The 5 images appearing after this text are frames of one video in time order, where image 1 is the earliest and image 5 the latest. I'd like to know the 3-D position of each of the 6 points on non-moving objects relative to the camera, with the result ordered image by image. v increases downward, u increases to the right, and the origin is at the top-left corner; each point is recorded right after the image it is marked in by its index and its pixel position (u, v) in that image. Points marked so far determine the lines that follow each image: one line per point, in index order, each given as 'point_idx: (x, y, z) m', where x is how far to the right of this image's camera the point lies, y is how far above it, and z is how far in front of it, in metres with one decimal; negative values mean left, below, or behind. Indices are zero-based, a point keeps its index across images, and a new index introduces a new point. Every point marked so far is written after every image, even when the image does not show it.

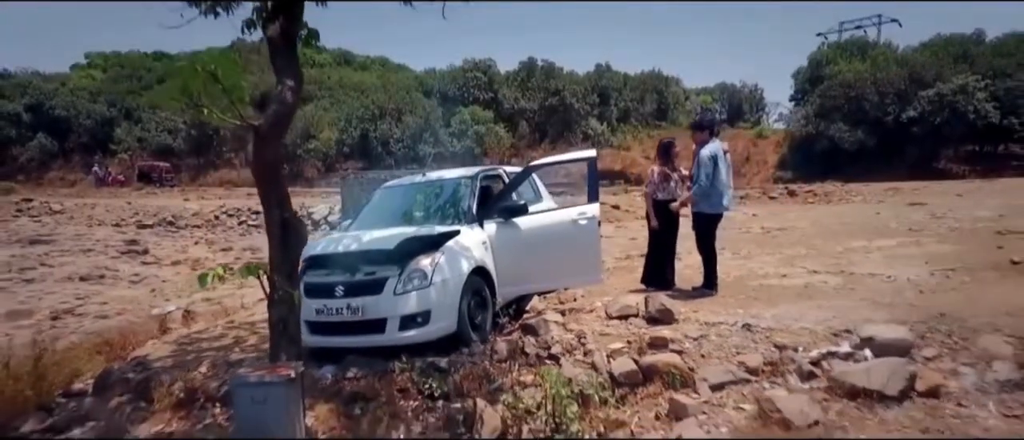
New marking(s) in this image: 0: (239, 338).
0: (-2.6, -1.1, +7.7) m
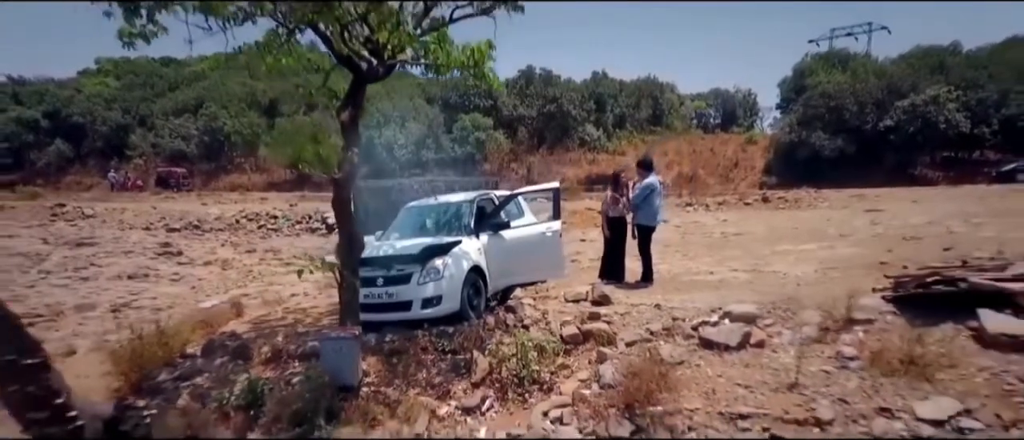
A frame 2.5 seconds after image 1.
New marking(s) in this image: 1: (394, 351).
0: (-2.7, -1.3, +10.3) m
1: (-1.1, -1.2, +7.7) m
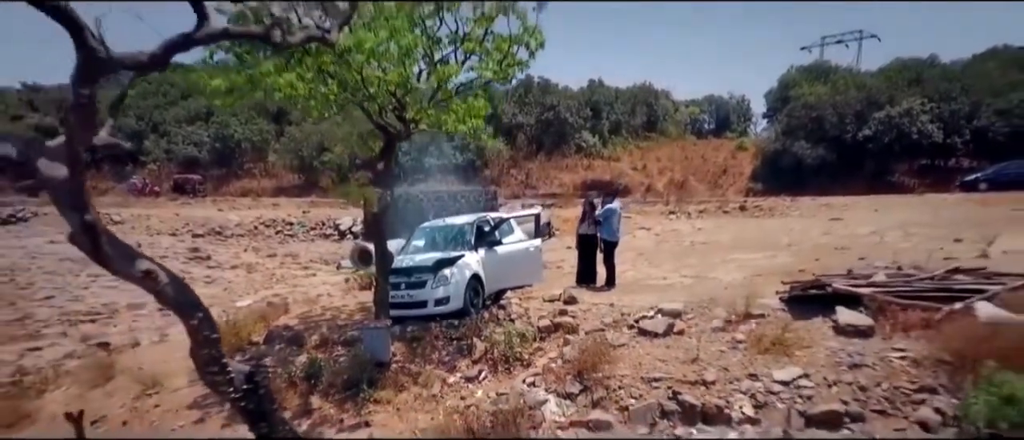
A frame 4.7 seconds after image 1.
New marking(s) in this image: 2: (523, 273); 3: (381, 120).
0: (-2.8, -1.5, +12.9) m
1: (-1.3, -1.5, +10.4) m
2: (+0.2, -0.8, +12.4) m
3: (-1.6, +1.2, +10.0) m
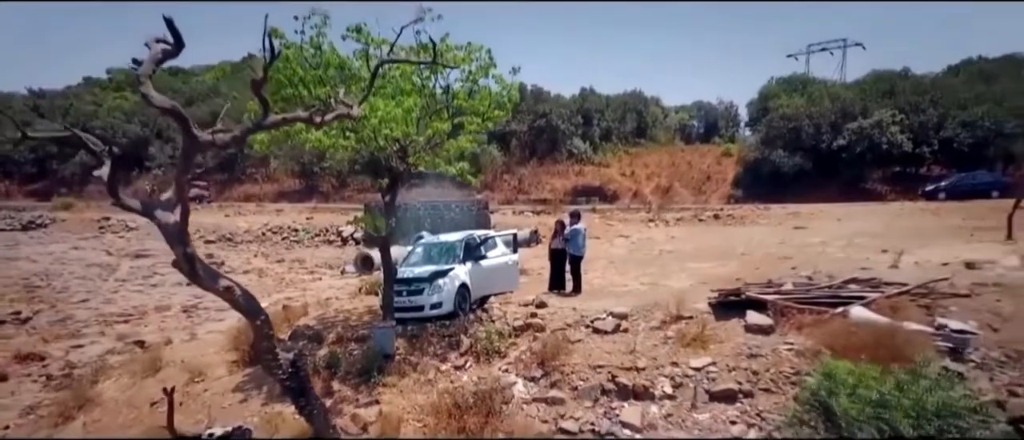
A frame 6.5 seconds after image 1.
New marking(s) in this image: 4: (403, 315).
0: (-3.2, -1.8, +15.4) m
1: (-1.6, -1.8, +12.9) m
2: (-0.2, -1.1, +14.9) m
3: (-1.9, +0.9, +12.5) m
4: (-1.8, -1.6, +13.4) m
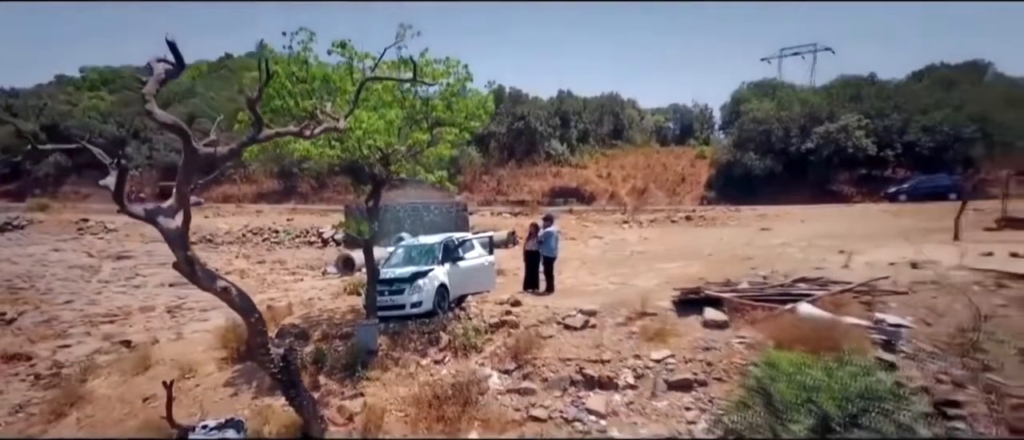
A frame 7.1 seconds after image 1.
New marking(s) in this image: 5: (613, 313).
0: (-3.6, -1.9, +16.2) m
1: (-2.0, -1.9, +13.7) m
2: (-0.6, -1.2, +15.8) m
3: (-2.3, +0.9, +13.2) m
4: (-2.2, -1.6, +14.2) m
5: (+1.7, -1.5, +13.4) m
